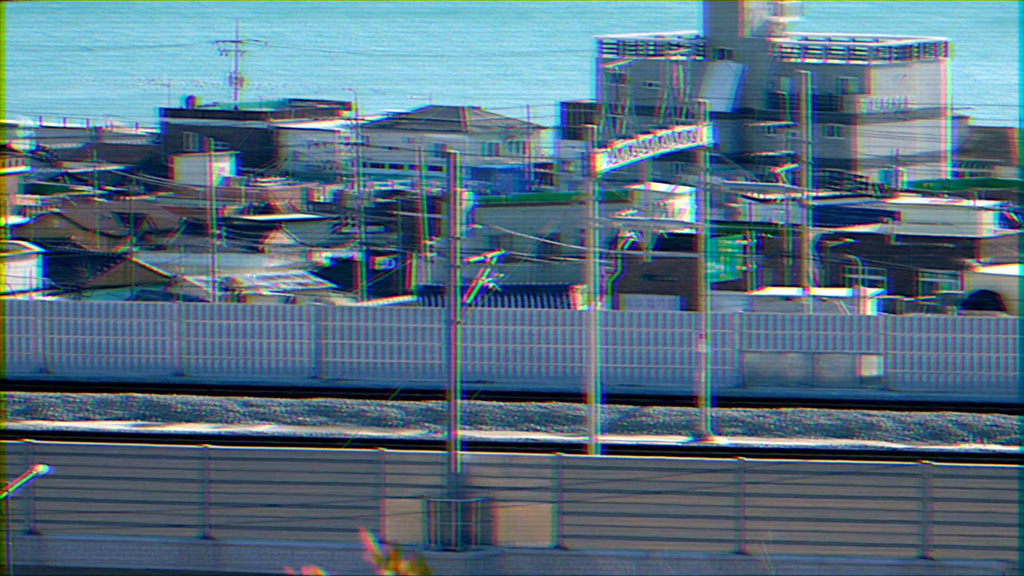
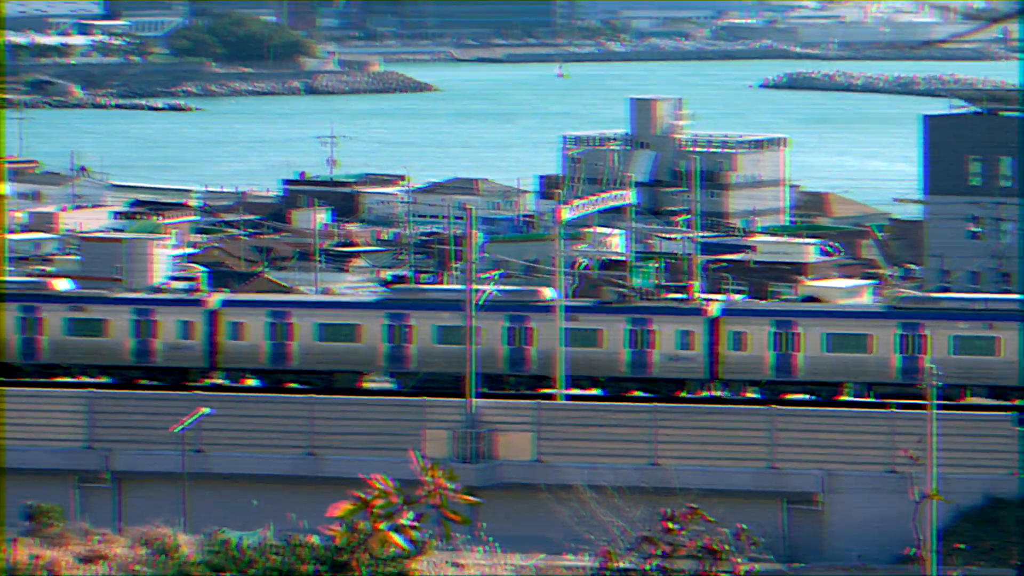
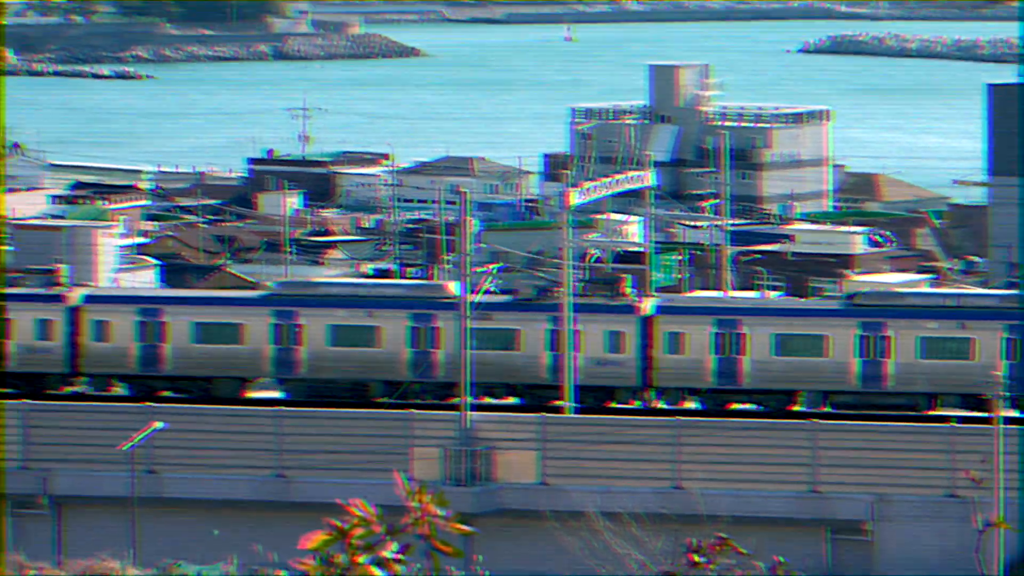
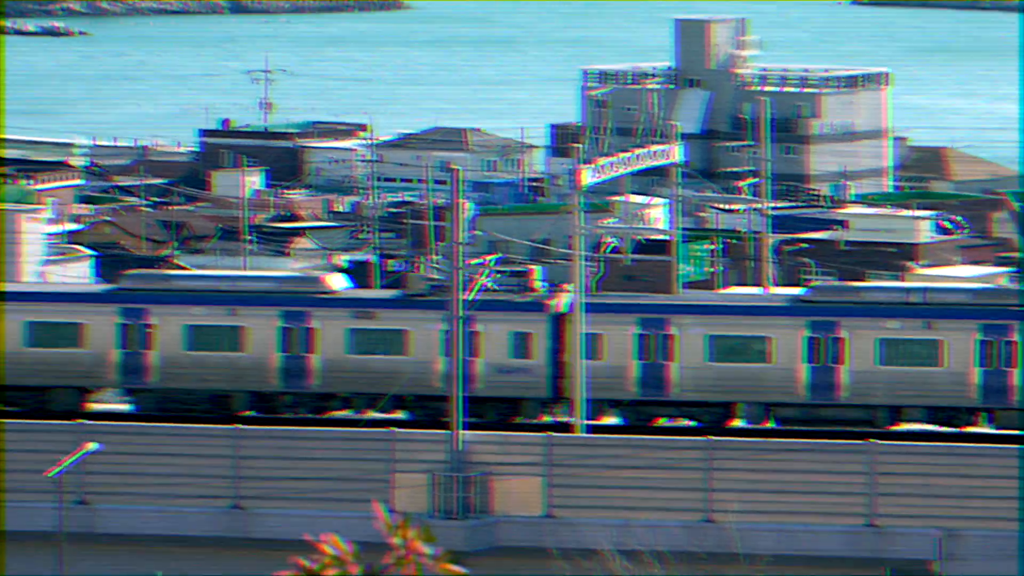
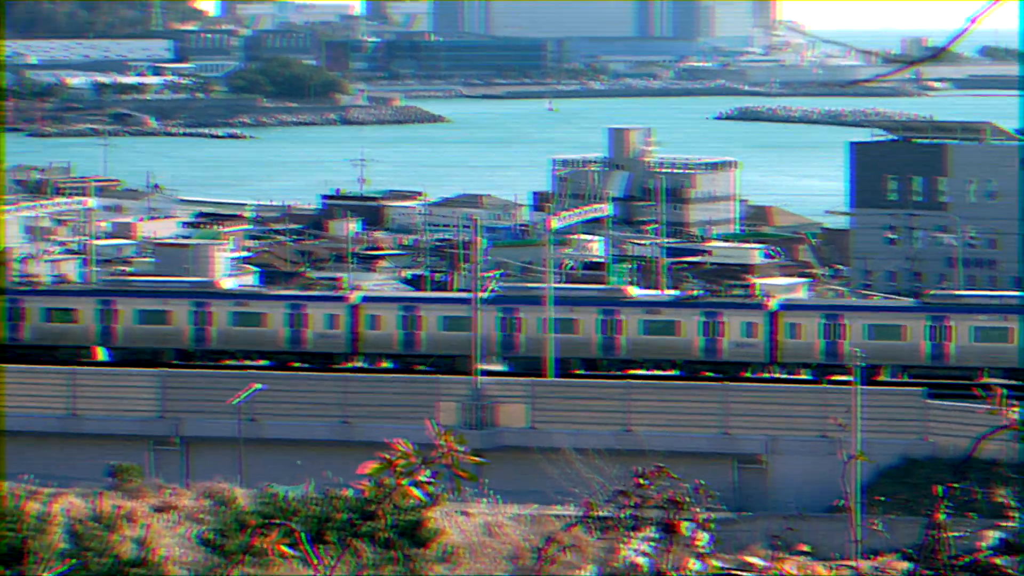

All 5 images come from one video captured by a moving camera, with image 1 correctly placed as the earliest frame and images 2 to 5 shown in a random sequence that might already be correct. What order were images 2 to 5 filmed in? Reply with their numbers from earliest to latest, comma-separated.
4, 3, 2, 5
